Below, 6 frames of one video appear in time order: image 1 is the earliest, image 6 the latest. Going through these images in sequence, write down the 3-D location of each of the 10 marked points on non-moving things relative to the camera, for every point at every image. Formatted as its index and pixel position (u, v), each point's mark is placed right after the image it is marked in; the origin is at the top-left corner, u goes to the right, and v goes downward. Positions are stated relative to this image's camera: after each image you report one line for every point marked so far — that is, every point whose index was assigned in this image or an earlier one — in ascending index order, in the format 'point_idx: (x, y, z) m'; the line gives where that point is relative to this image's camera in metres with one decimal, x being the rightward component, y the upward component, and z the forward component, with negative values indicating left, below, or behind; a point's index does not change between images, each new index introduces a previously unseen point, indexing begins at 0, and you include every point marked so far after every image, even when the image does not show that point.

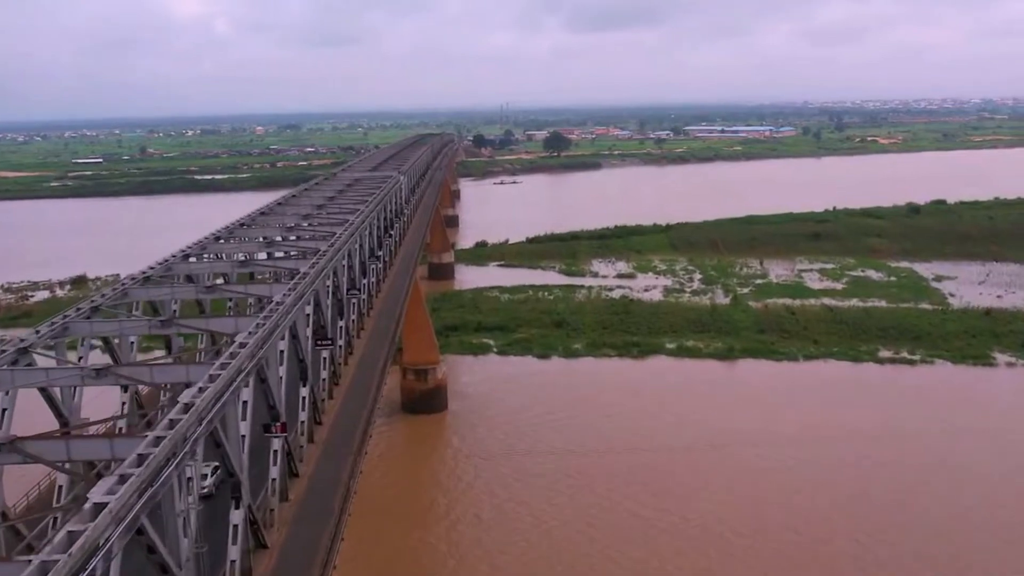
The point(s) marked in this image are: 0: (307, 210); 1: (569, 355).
0: (-4.0, +1.4, +19.9) m
1: (+1.1, -1.3, +19.3) m
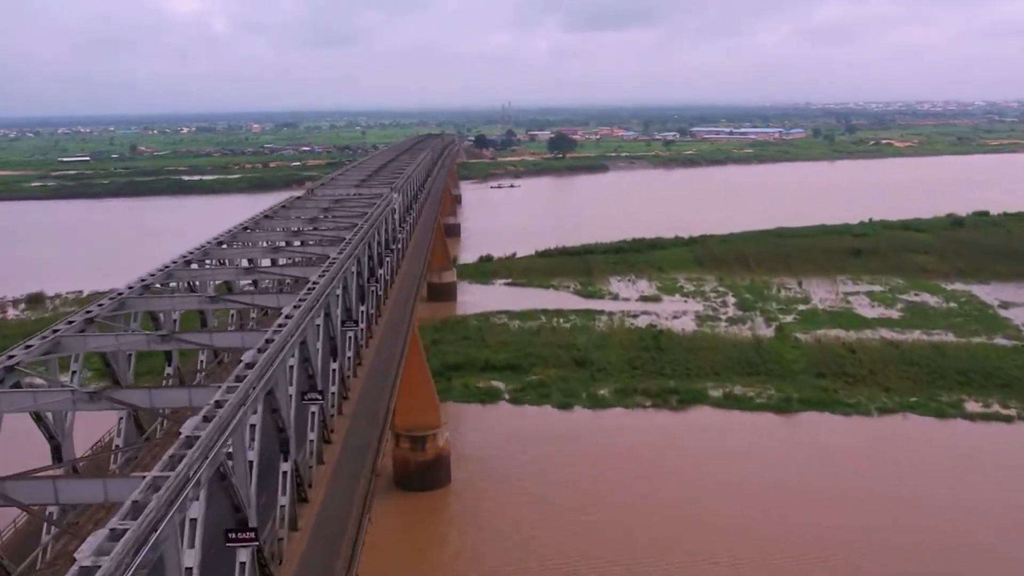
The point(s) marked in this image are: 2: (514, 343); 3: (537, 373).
0: (-3.8, +0.8, +16.8) m
1: (+1.3, -1.8, +16.2) m
2: (0.0, -1.0, +19.3) m
3: (+0.4, -1.5, +17.6) m
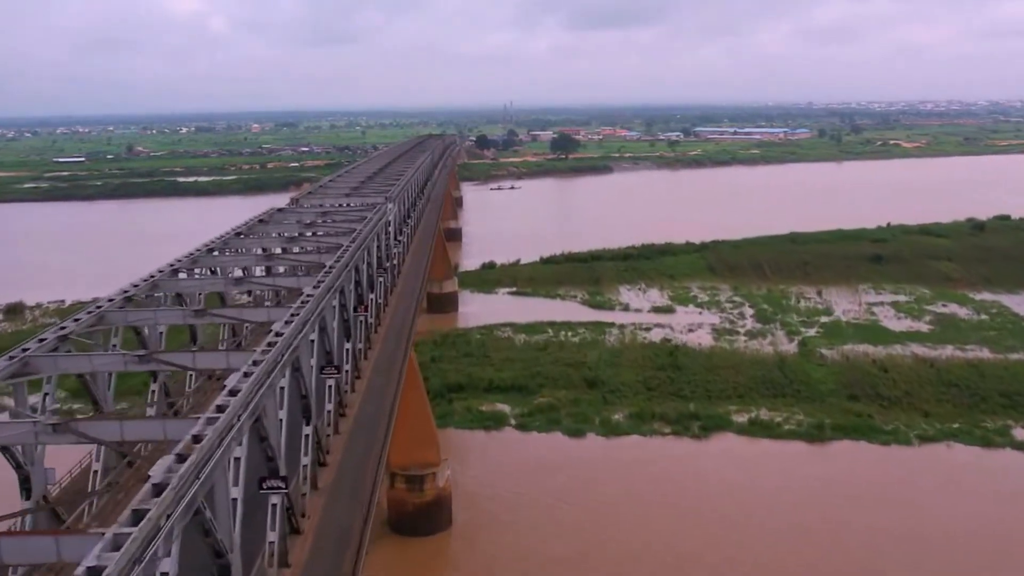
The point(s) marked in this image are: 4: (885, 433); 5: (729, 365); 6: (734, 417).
0: (-3.7, +0.6, +15.5) m
1: (+1.4, -2.1, +14.9) m
2: (+0.1, -1.3, +18.0) m
3: (+0.5, -1.7, +16.3) m
4: (+5.4, -2.1, +14.7) m
5: (+3.8, -1.3, +17.7) m
6: (+3.3, -1.9, +15.3) m
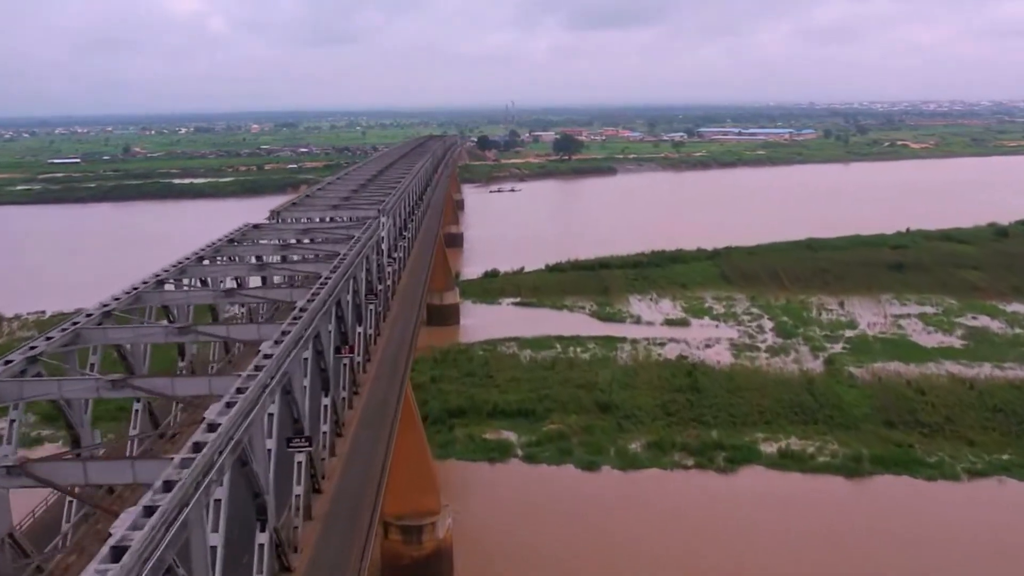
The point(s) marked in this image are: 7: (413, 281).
0: (-3.6, +0.3, +14.2) m
1: (+1.5, -2.3, +13.6) m
2: (+0.2, -1.5, +16.7) m
3: (+0.6, -1.9, +15.0) m
4: (+5.5, -2.3, +13.4) m
5: (+3.9, -1.6, +16.4) m
6: (+3.4, -2.2, +14.0) m
7: (-1.8, +0.2, +18.8) m
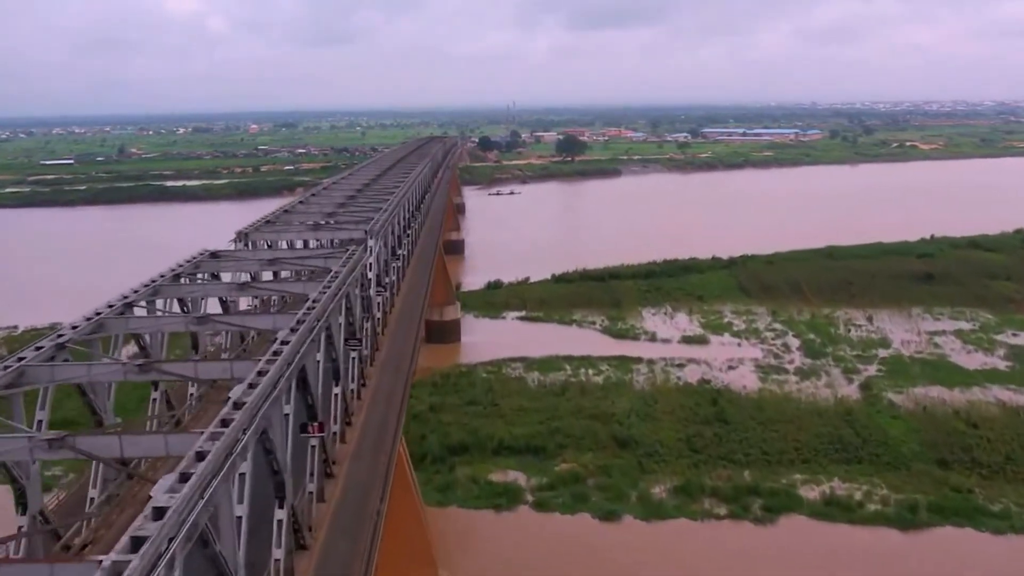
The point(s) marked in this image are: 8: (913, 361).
0: (-3.5, +0.1, +12.6) m
1: (+1.6, -2.6, +12.0) m
2: (+0.3, -1.8, +15.1) m
3: (+0.7, -2.2, +13.4) m
4: (+5.6, -2.6, +11.8) m
5: (+4.0, -1.9, +14.9) m
6: (+3.5, -2.5, +12.4) m
7: (-1.7, -0.1, +17.2) m
8: (+7.3, -1.3, +18.4) m
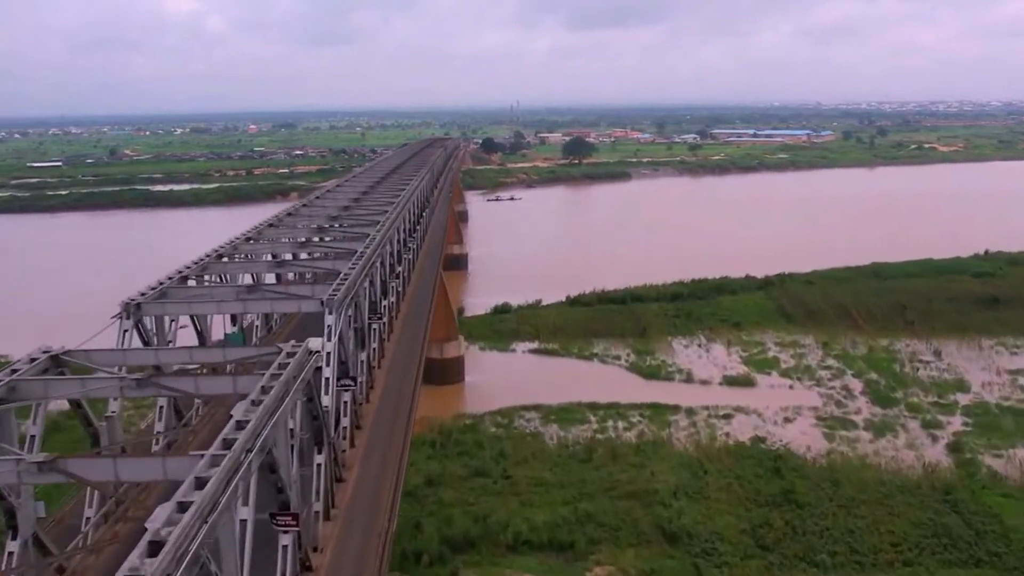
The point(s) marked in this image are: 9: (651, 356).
0: (-3.3, -0.5, +9.7) m
1: (+1.8, -3.2, +9.1) m
2: (+0.5, -2.4, +12.2) m
3: (+0.9, -2.8, +10.5) m
4: (+5.8, -3.2, +8.9) m
5: (+4.2, -2.4, +11.9) m
6: (+3.7, -3.0, +9.5) m
7: (-1.5, -0.7, +14.3) m
8: (+7.5, -1.9, +15.5) m
9: (+2.6, -1.3, +18.9) m
